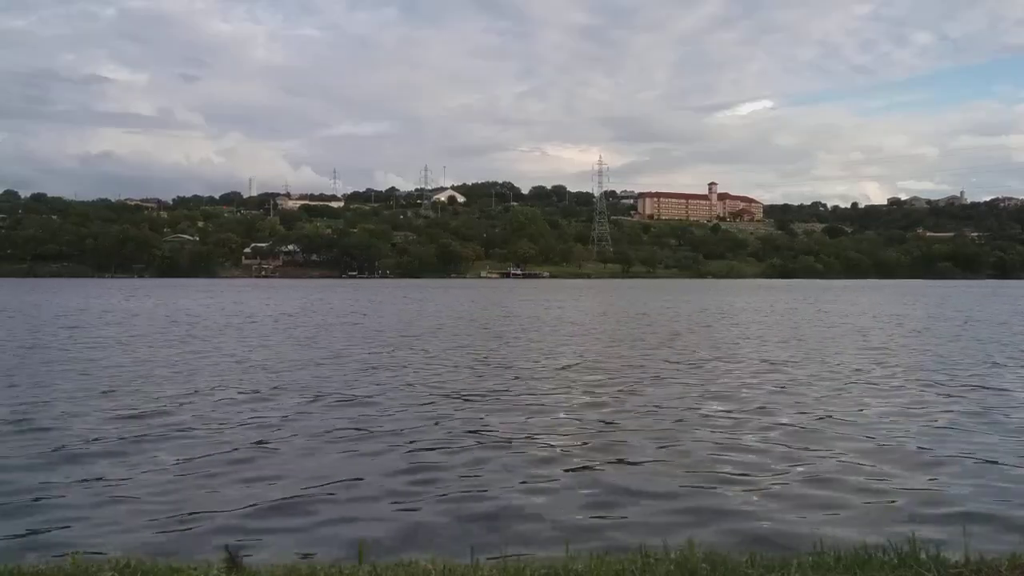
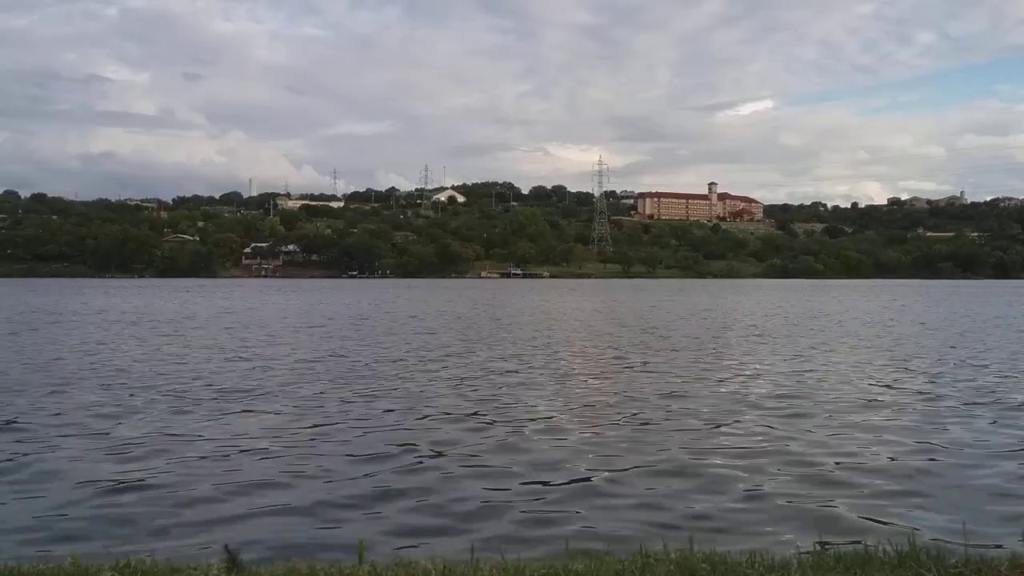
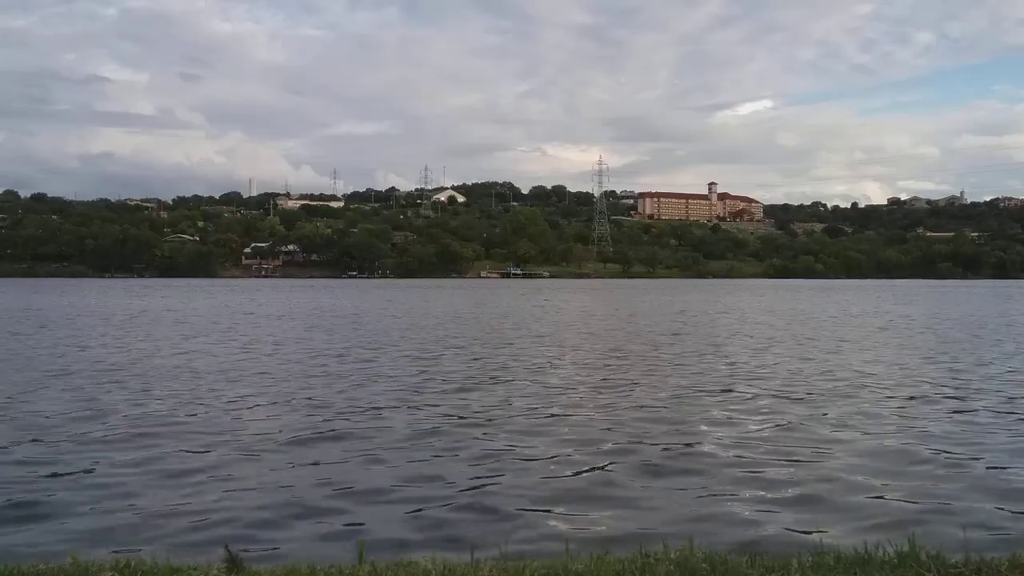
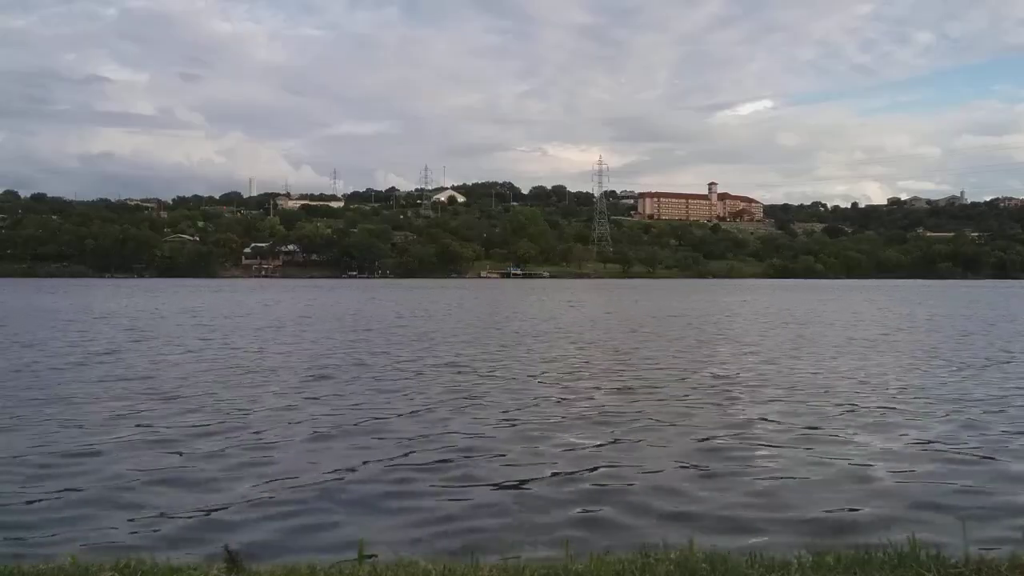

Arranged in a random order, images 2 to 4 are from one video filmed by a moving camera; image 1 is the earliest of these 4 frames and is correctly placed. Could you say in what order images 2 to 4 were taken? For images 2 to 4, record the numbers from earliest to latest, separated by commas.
3, 4, 2
